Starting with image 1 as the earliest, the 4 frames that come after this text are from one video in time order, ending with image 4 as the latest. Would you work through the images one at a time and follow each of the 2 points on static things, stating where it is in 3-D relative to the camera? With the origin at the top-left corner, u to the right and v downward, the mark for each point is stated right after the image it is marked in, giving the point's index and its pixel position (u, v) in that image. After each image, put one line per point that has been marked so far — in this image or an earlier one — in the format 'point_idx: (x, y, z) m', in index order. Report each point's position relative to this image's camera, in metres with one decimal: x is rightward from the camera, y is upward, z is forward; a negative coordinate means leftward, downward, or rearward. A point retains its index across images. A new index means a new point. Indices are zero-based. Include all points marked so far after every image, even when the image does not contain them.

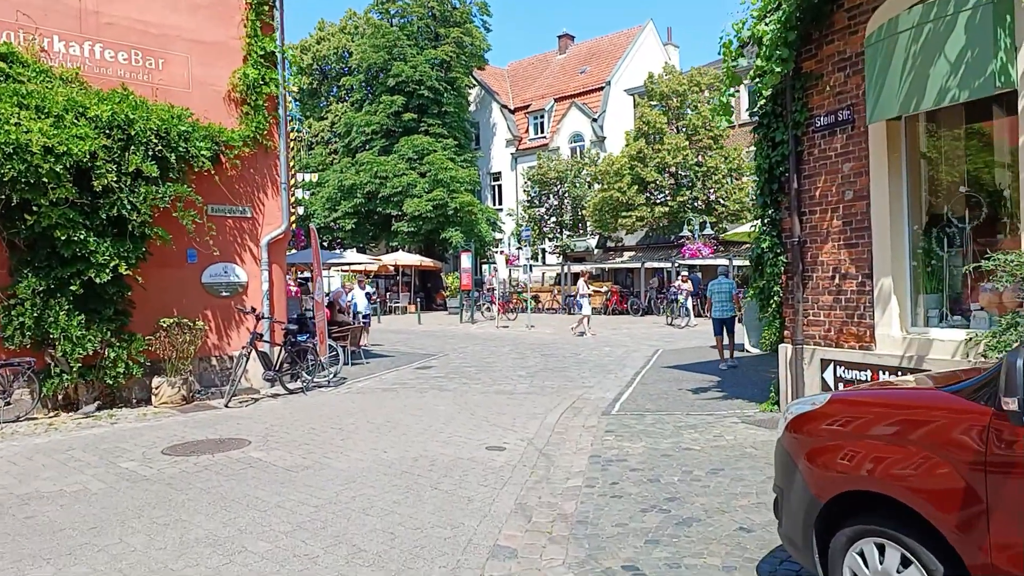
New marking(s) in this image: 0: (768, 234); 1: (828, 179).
0: (+3.2, +0.7, +9.0) m
1: (+3.7, +1.3, +8.3) m
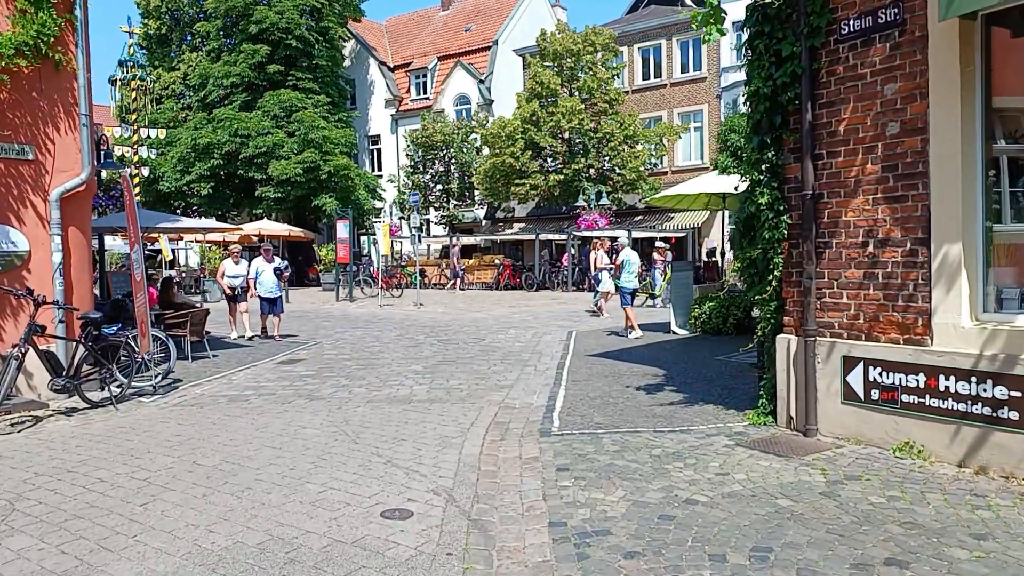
0: (+2.4, +0.9, +6.6) m
1: (+2.9, +1.5, +6.0) m
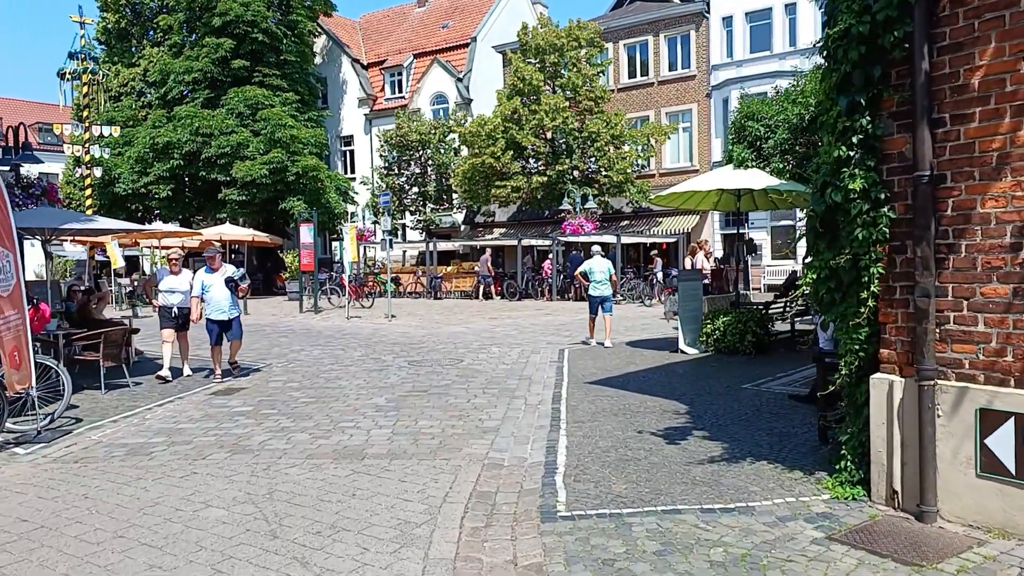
0: (+2.3, +0.8, +4.7) m
1: (+2.9, +1.4, +4.1) m
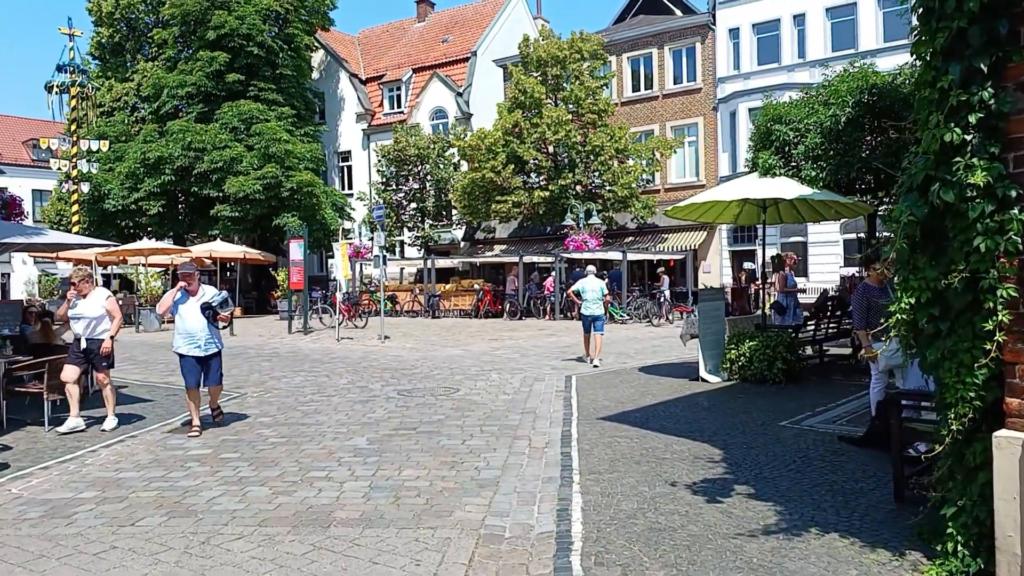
0: (+2.3, +0.7, +3.6) m
1: (+2.9, +1.3, +2.9) m
